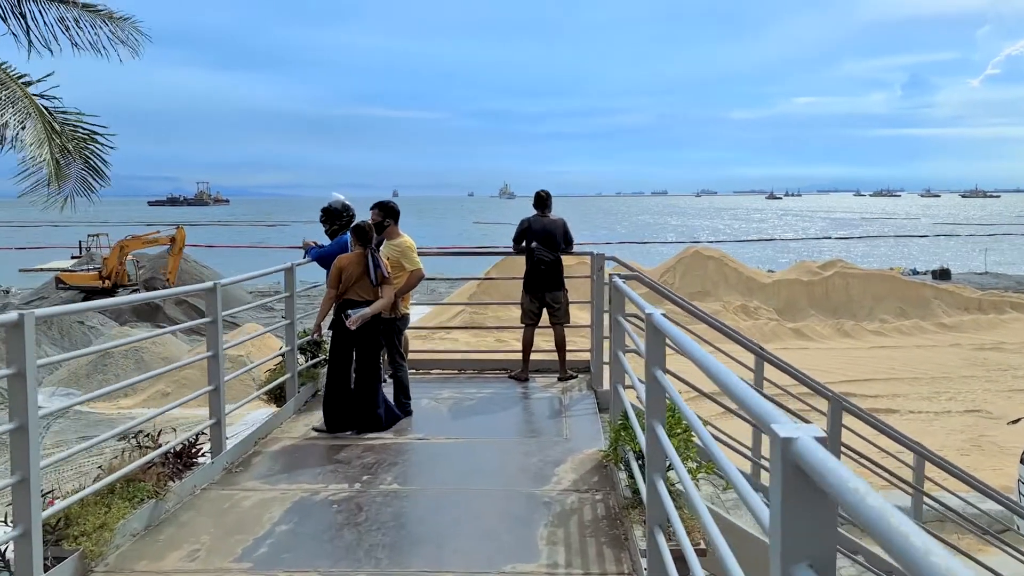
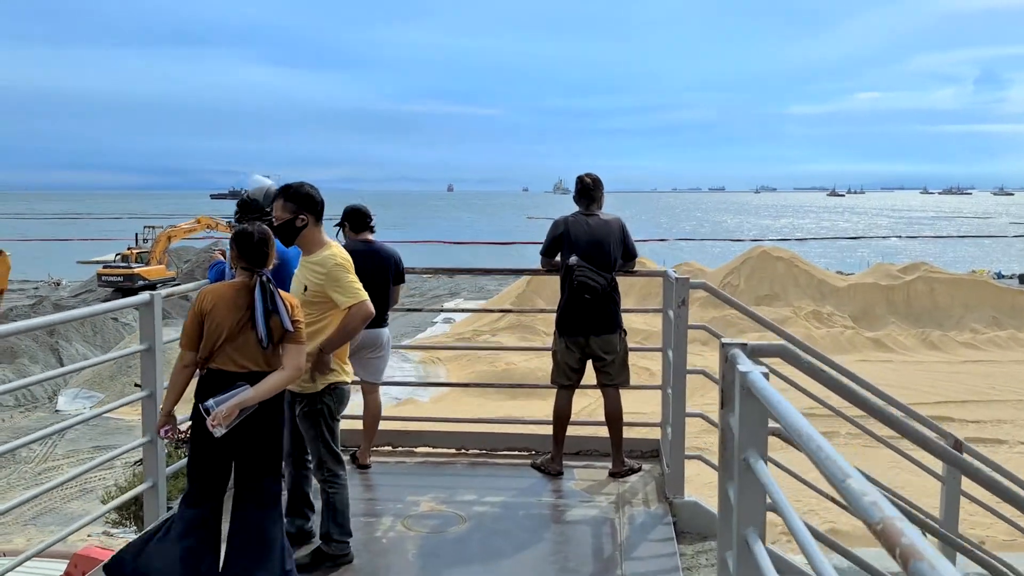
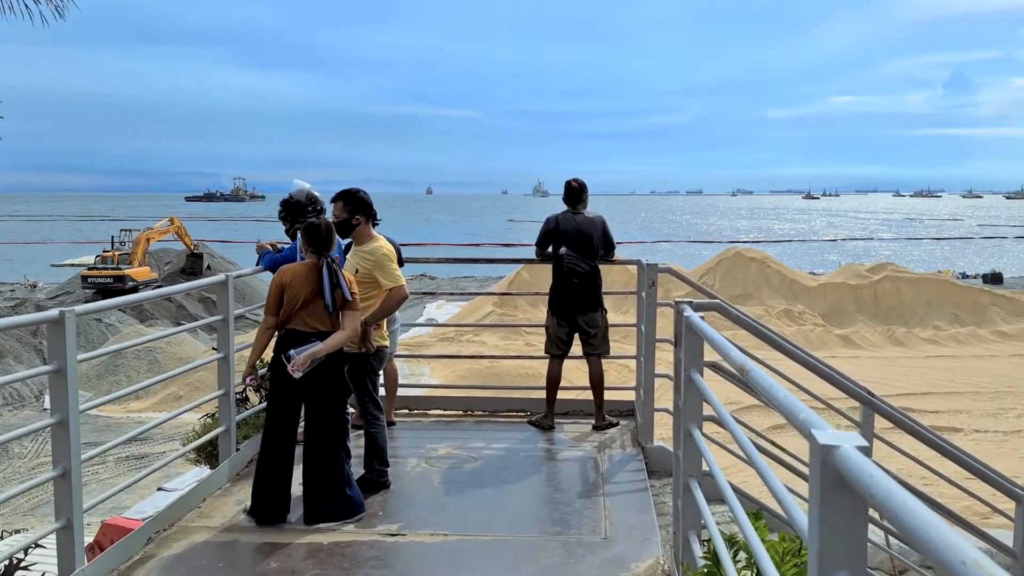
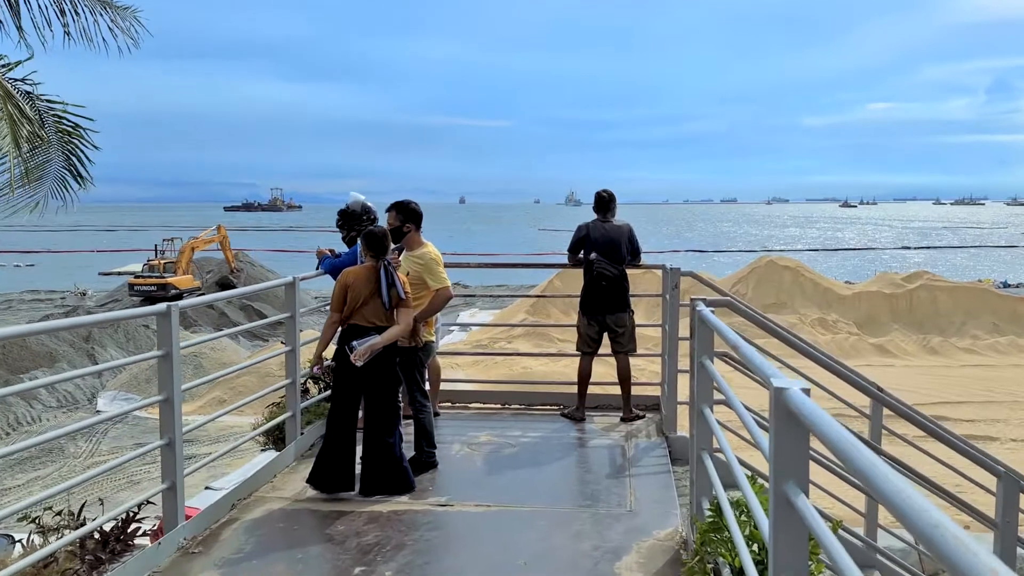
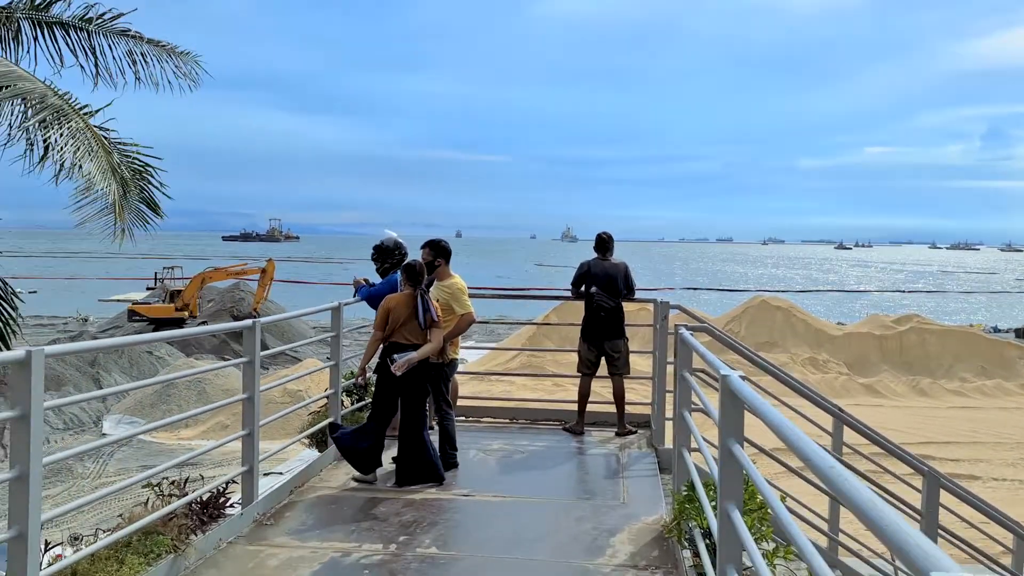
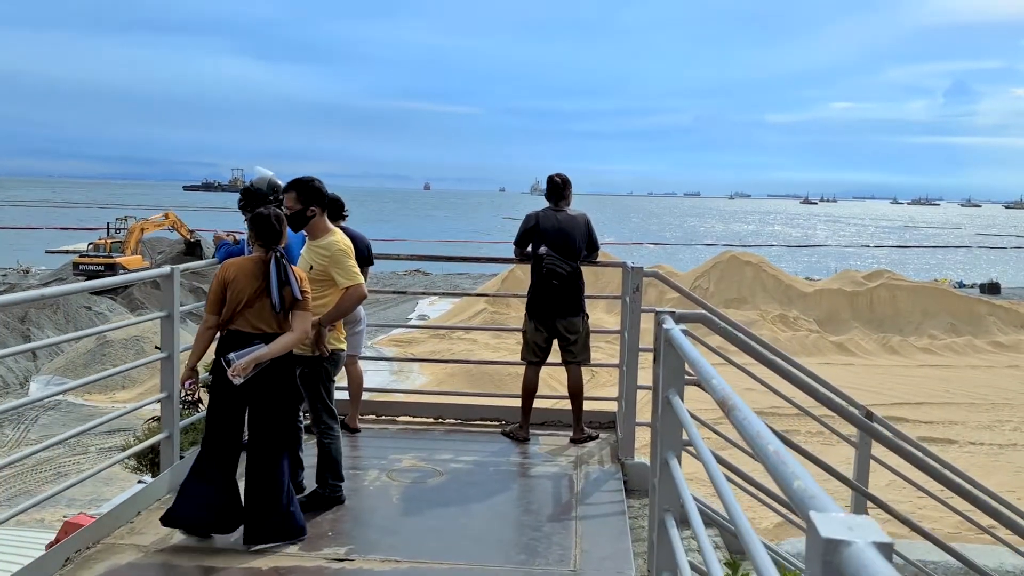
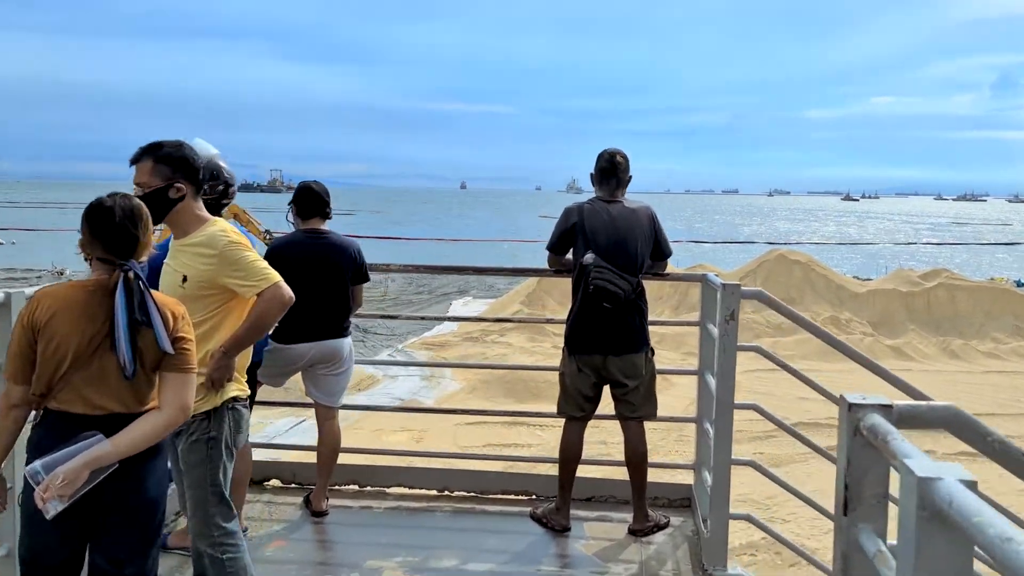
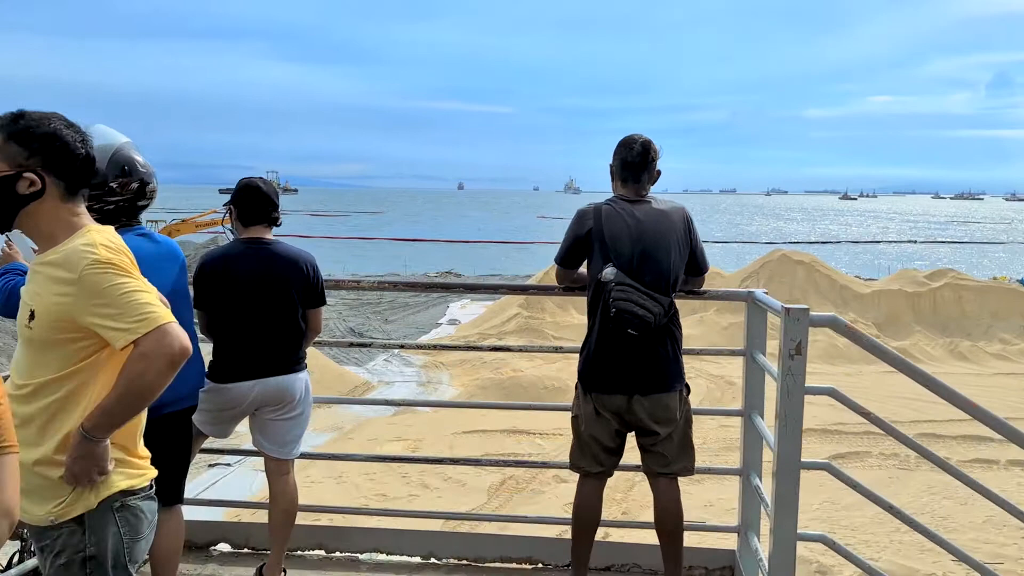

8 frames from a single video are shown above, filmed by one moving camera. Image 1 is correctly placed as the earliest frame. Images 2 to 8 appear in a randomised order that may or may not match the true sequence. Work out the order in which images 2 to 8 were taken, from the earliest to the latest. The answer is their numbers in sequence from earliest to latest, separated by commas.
5, 4, 3, 6, 2, 7, 8
